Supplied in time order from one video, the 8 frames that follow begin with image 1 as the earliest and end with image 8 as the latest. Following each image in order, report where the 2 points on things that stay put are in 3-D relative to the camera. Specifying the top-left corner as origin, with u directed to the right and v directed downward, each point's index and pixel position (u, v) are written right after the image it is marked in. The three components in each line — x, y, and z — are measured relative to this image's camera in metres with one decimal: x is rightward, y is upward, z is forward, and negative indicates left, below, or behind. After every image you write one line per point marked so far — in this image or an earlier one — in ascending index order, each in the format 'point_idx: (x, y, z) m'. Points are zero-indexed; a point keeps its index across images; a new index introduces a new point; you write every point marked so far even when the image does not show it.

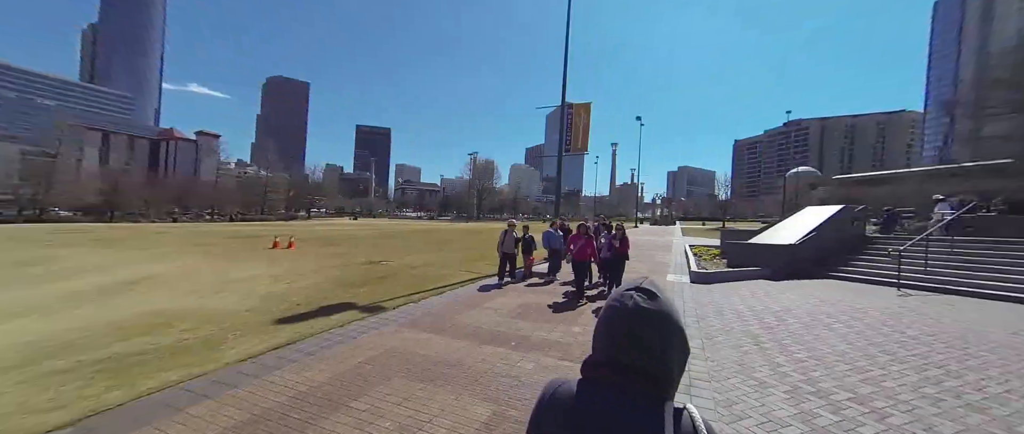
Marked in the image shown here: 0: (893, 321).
0: (+6.5, -1.8, +6.0) m
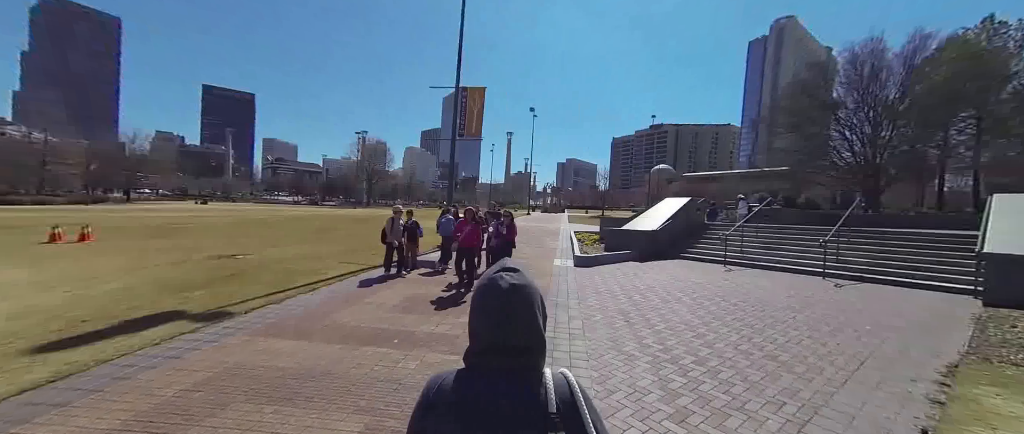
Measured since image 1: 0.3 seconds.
0: (+4.4, -1.6, +7.5) m
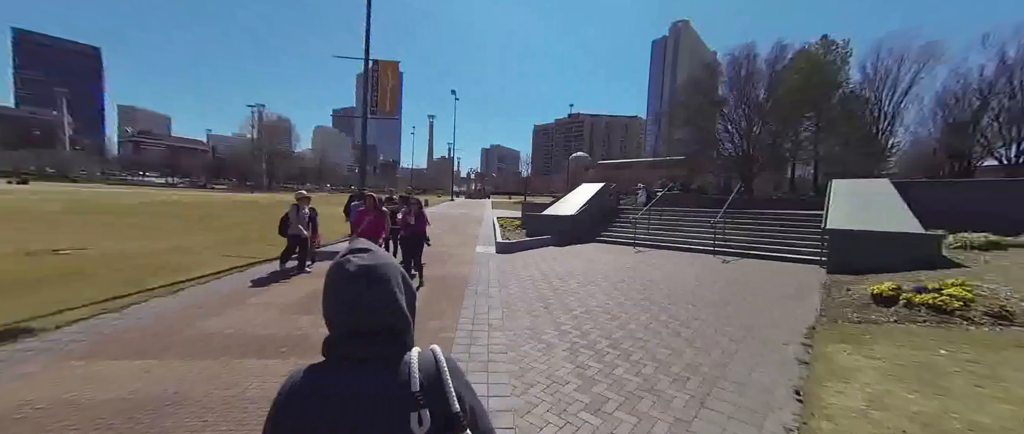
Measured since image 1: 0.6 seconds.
0: (+2.7, -1.3, +7.9) m
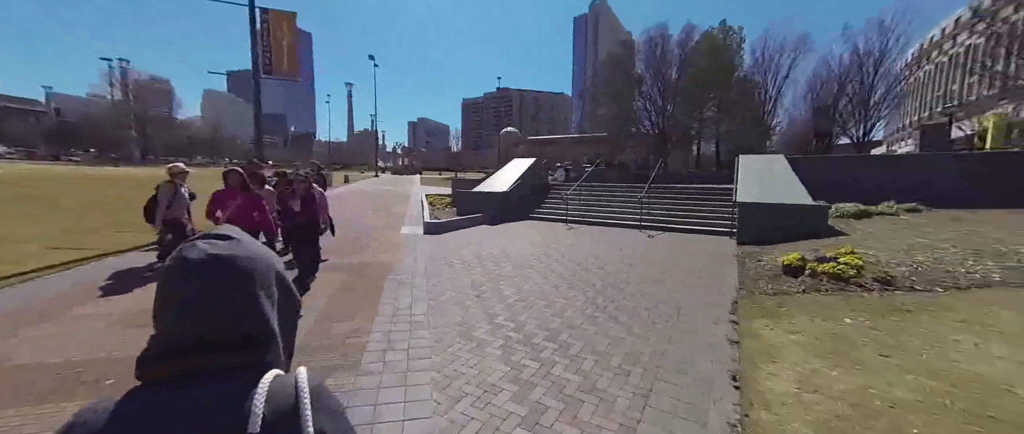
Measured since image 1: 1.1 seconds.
0: (+1.2, -0.8, +7.8) m
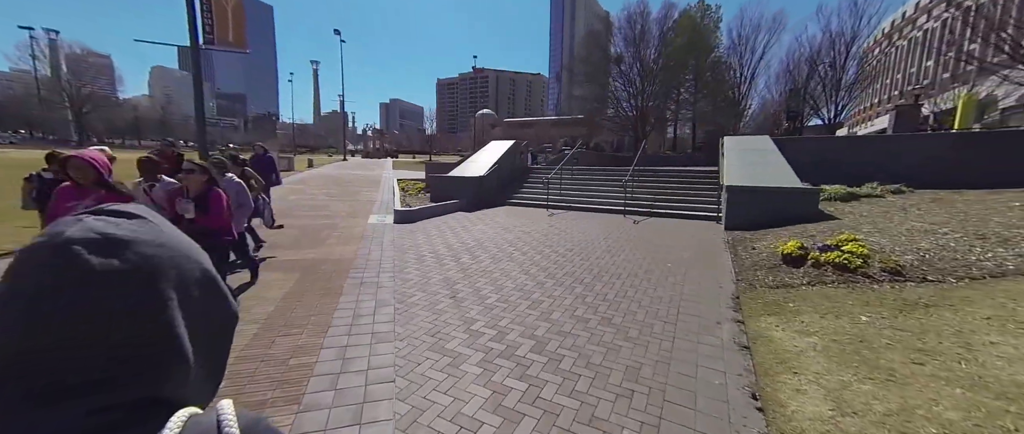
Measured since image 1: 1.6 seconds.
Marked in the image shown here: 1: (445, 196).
0: (+0.8, -0.5, +7.2) m
1: (-2.3, +0.7, +12.1) m
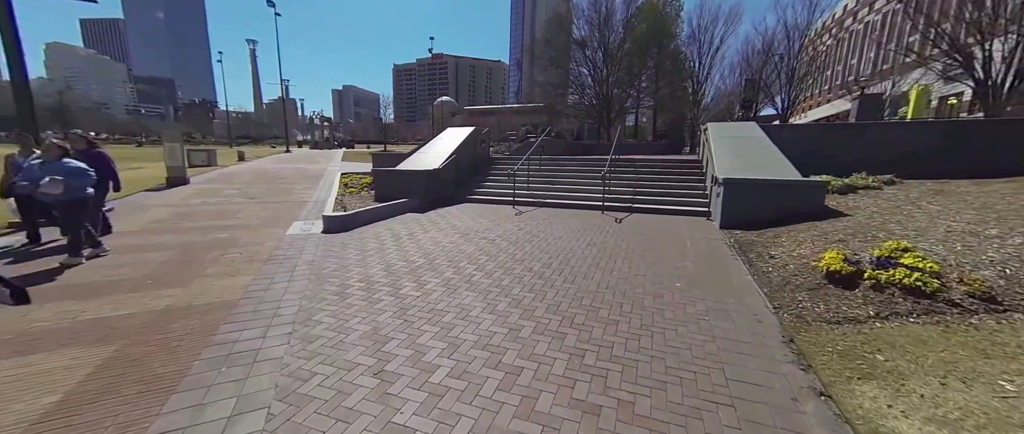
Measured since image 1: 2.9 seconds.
0: (+0.2, -0.6, +5.7) m
1: (-3.4, +0.7, +10.2) m
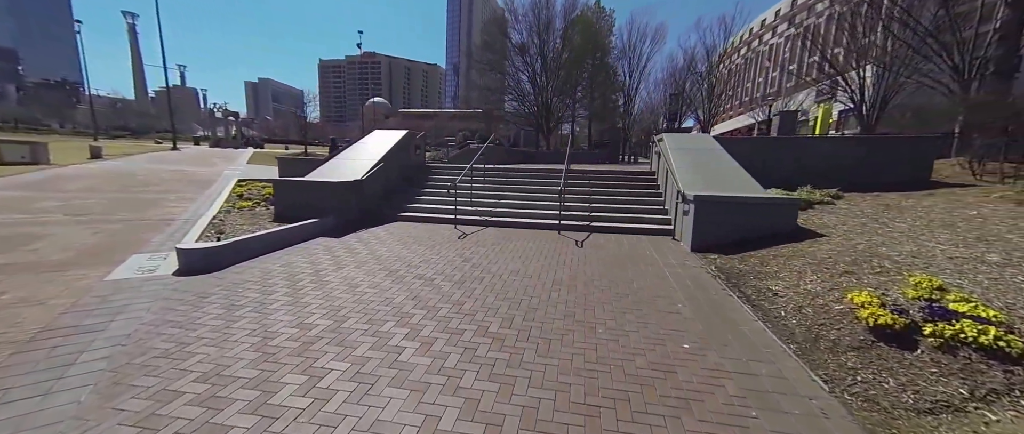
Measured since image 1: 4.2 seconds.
0: (-0.5, -1.0, +4.2) m
1: (-4.8, +0.1, +8.1) m
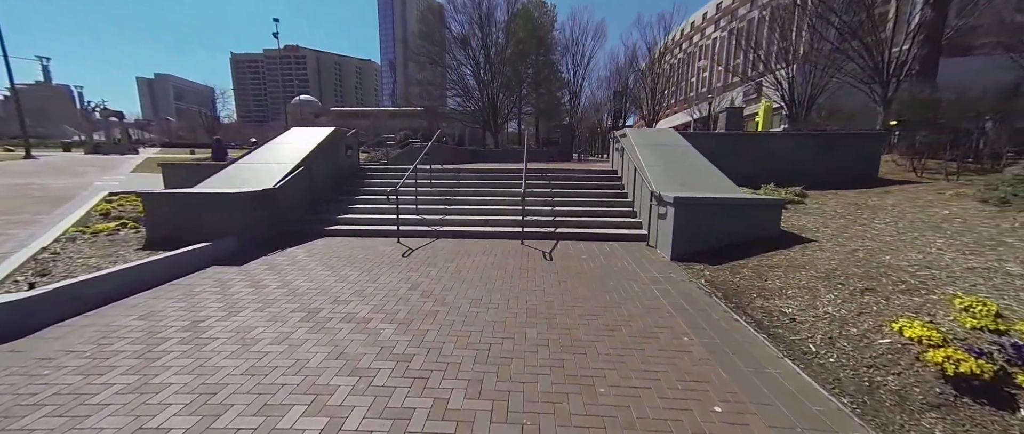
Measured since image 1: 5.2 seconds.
0: (-0.8, -1.2, +3.0) m
1: (-5.6, -0.3, +6.2) m
